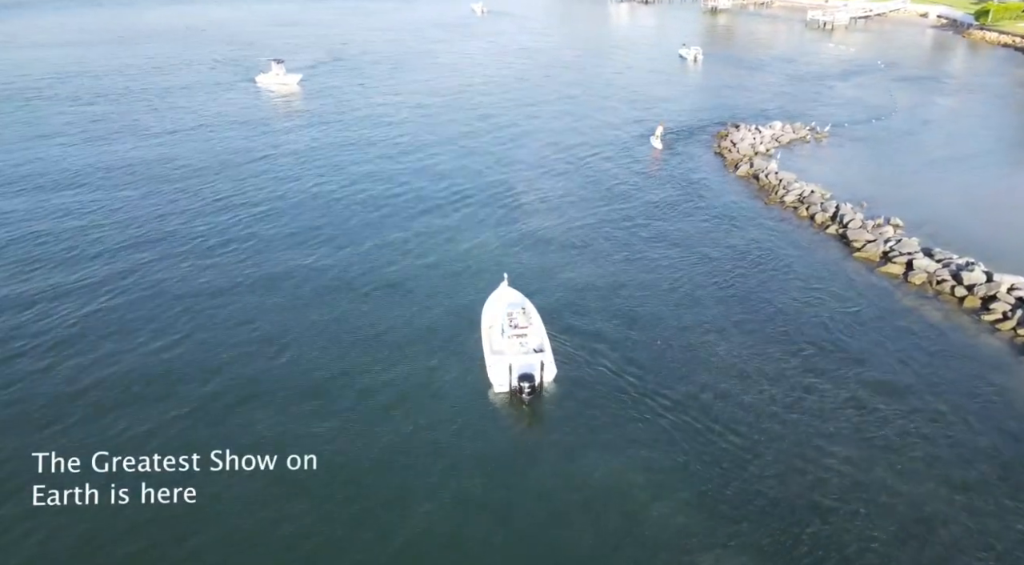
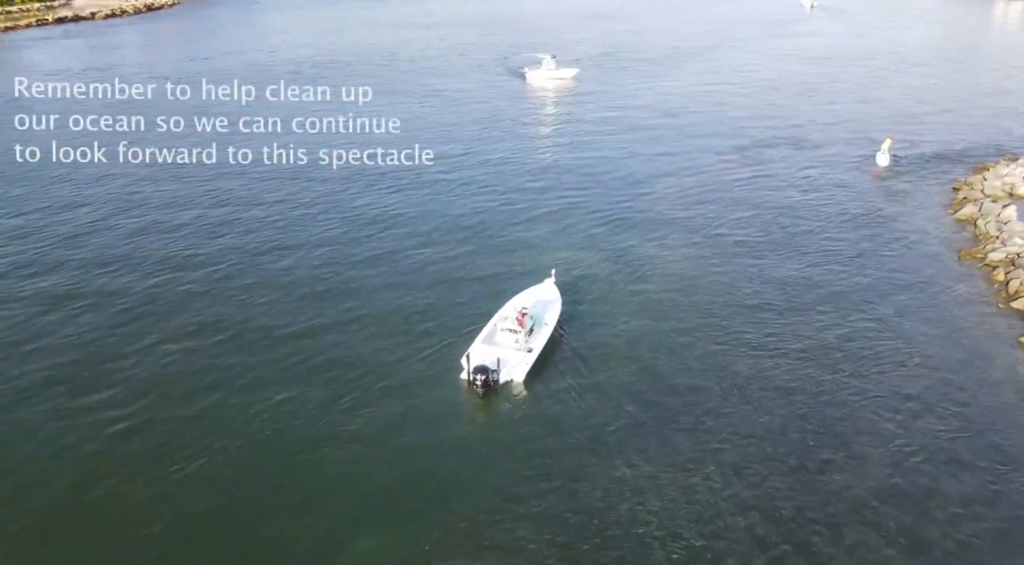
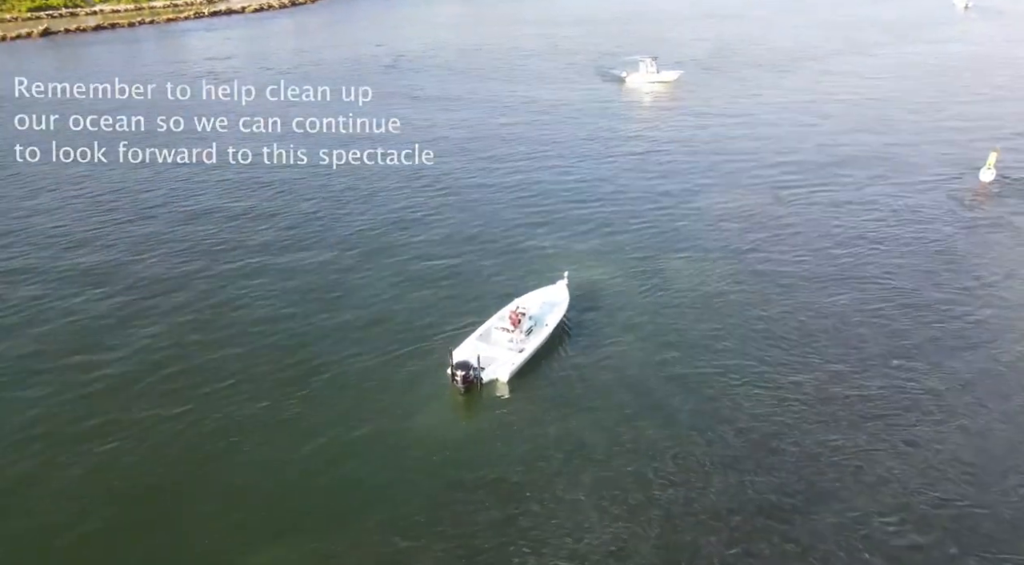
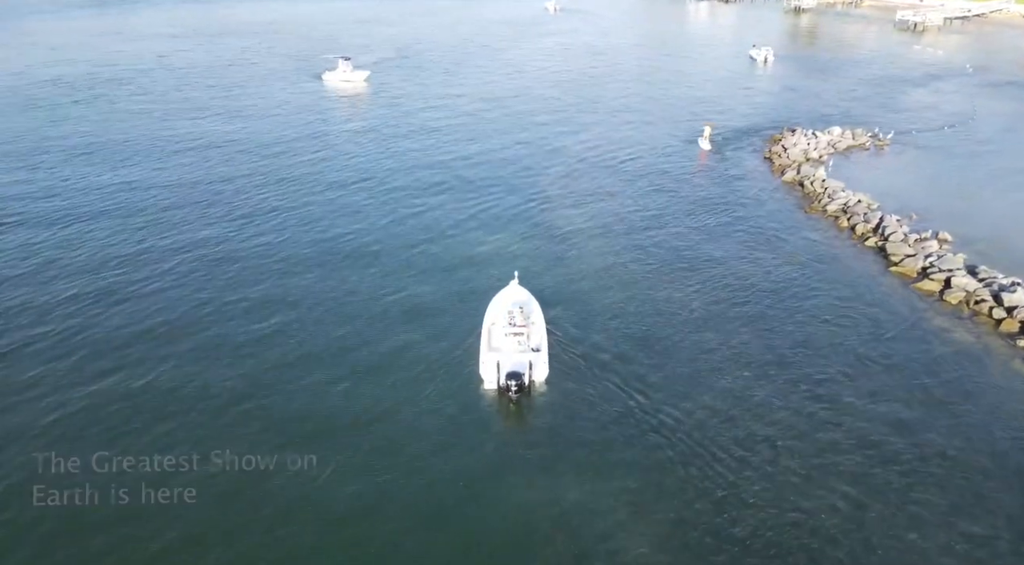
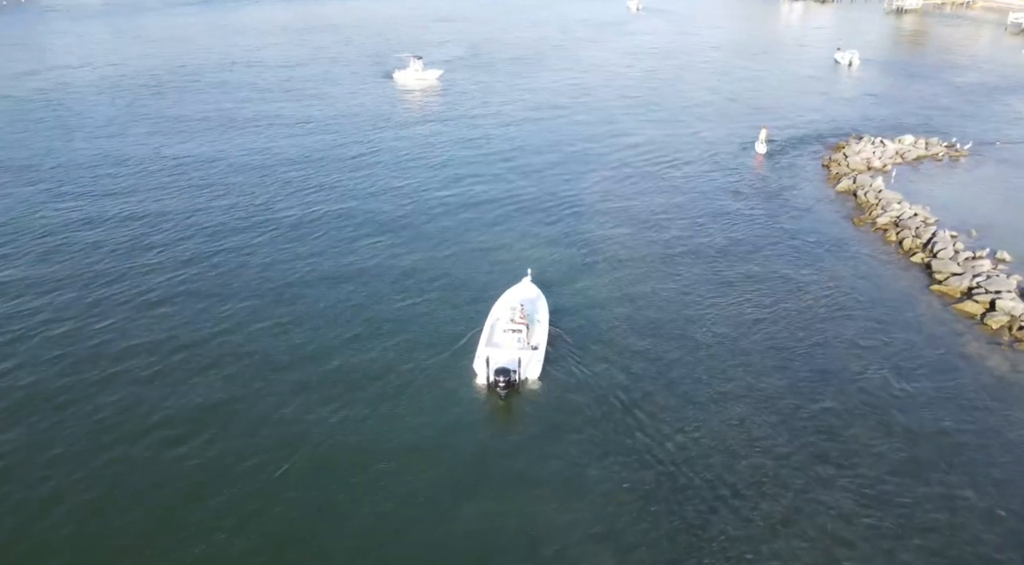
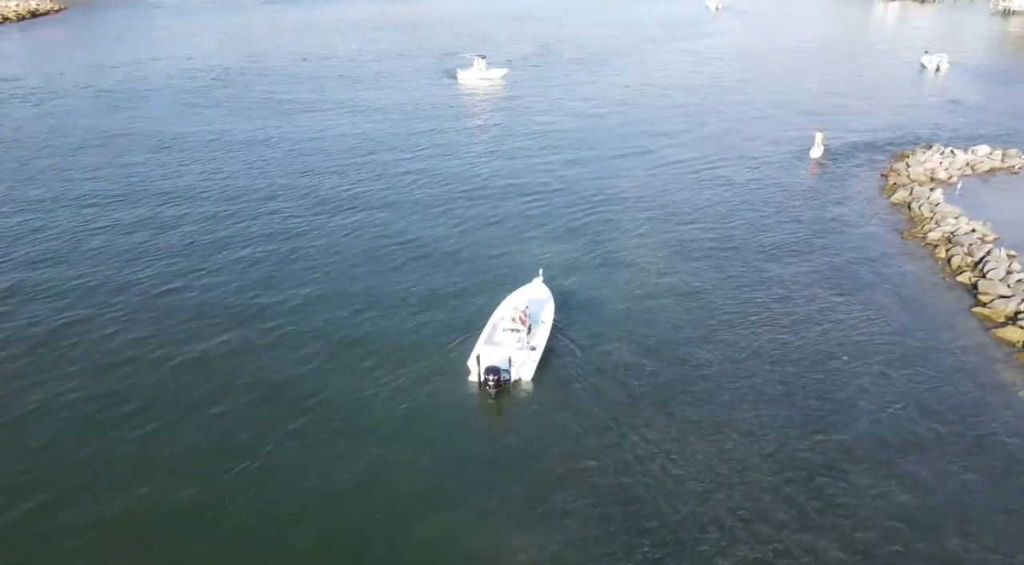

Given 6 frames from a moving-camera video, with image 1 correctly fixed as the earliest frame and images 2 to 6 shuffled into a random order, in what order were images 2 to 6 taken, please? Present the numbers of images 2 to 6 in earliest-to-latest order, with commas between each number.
4, 5, 6, 2, 3
